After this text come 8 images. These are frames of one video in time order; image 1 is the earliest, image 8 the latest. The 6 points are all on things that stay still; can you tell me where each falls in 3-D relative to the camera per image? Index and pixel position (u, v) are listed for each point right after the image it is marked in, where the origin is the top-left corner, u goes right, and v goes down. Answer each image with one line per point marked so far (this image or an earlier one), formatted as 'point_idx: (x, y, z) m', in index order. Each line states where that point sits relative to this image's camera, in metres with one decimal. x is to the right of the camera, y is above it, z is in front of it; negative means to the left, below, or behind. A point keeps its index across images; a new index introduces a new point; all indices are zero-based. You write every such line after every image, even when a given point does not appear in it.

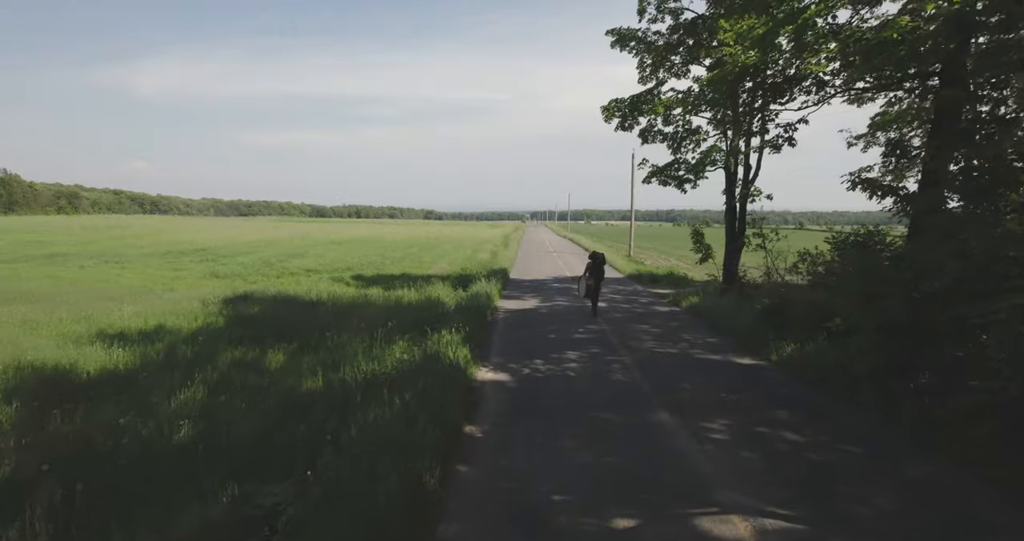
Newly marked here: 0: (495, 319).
0: (-0.4, -1.2, +12.6) m
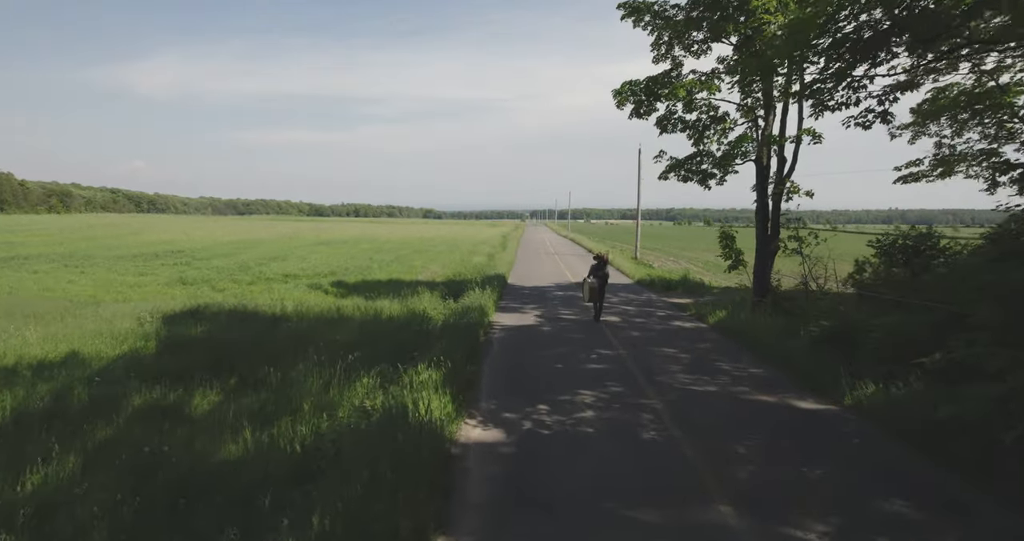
0: (-0.5, -1.4, +10.5) m
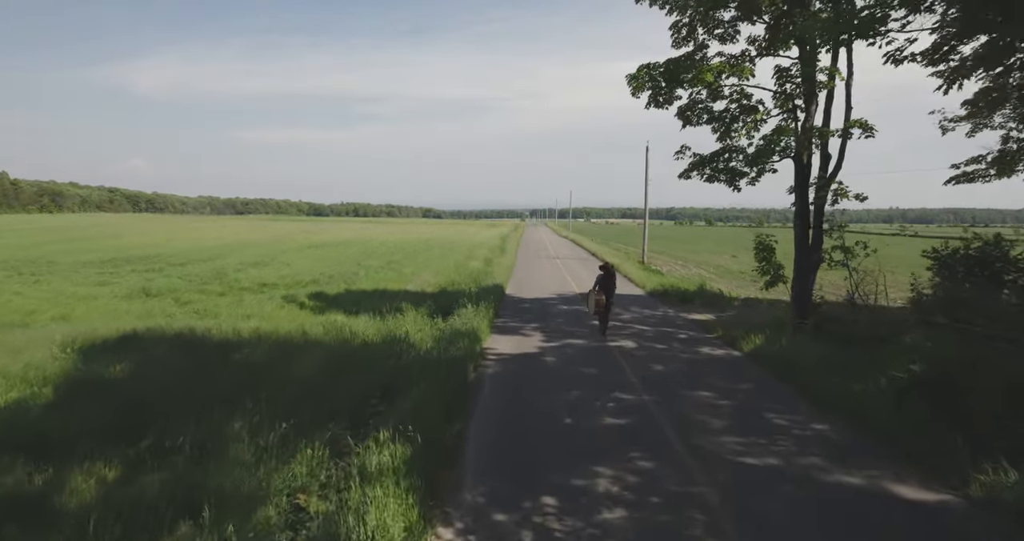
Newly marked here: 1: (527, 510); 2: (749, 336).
0: (-0.5, -1.8, +8.6) m
1: (+0.2, -2.1, +4.6) m
2: (+4.9, -1.4, +10.7) m
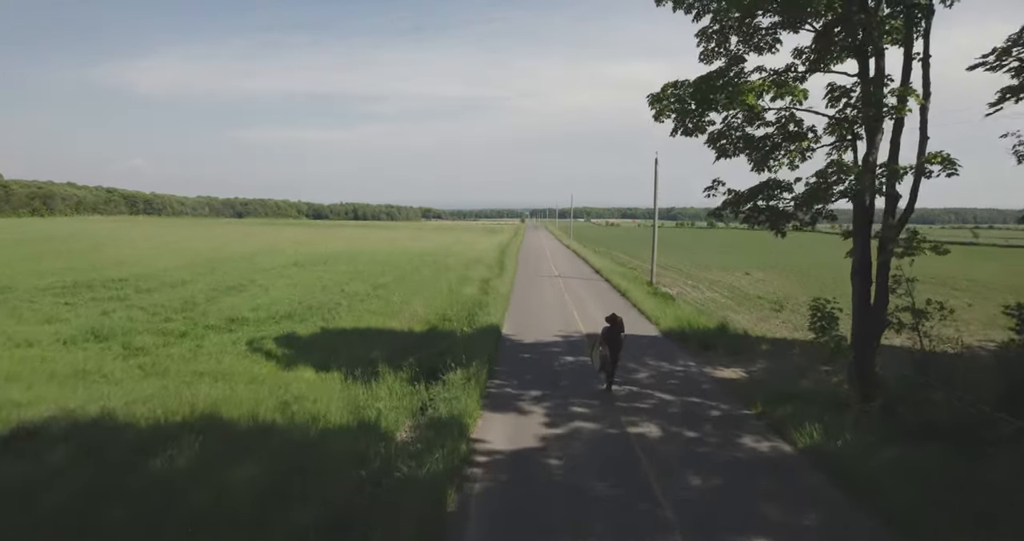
0: (-0.6, -3.0, +6.5) m
1: (+0.1, -3.3, +2.6) m
2: (+4.8, -2.5, +8.6) m
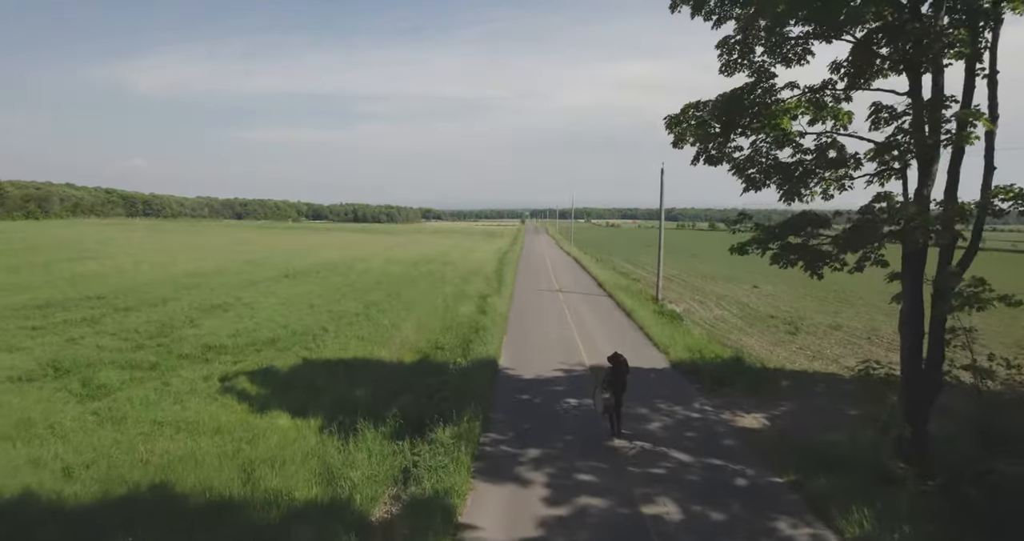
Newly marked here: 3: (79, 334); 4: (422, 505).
0: (-0.7, -3.7, +5.3) m
1: (0.0, -4.1, +1.3) m
2: (+4.8, -3.3, +7.4) m
3: (-14.5, -2.1, +17.4) m
4: (-1.3, -3.2, +7.4) m
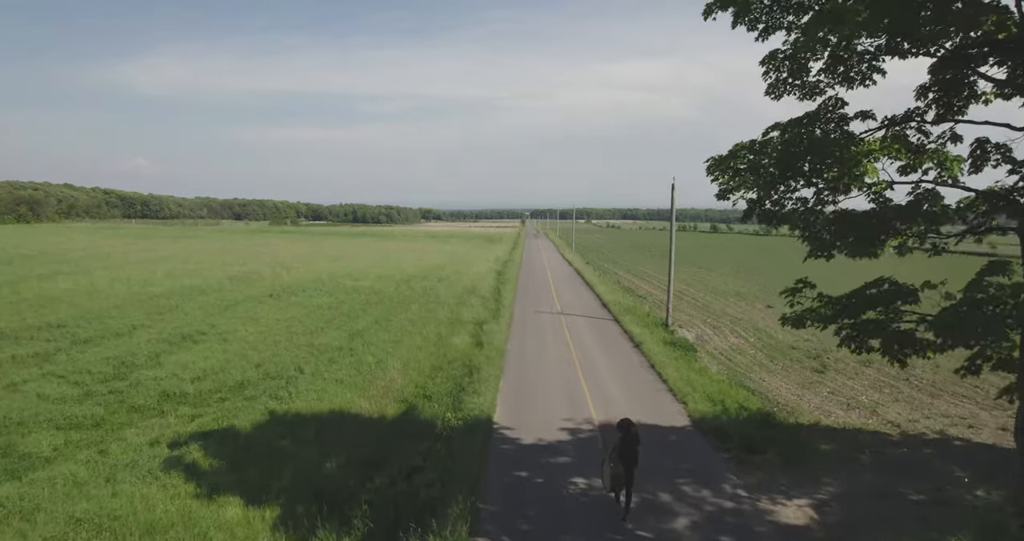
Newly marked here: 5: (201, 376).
0: (-0.8, -4.8, +3.4) m
1: (-0.1, -5.2, -0.6) m
2: (+4.7, -4.4, +5.4) m
3: (-14.6, -3.2, +15.5) m
4: (-1.3, -4.3, +5.5) m
5: (-9.6, -3.2, +16.0) m
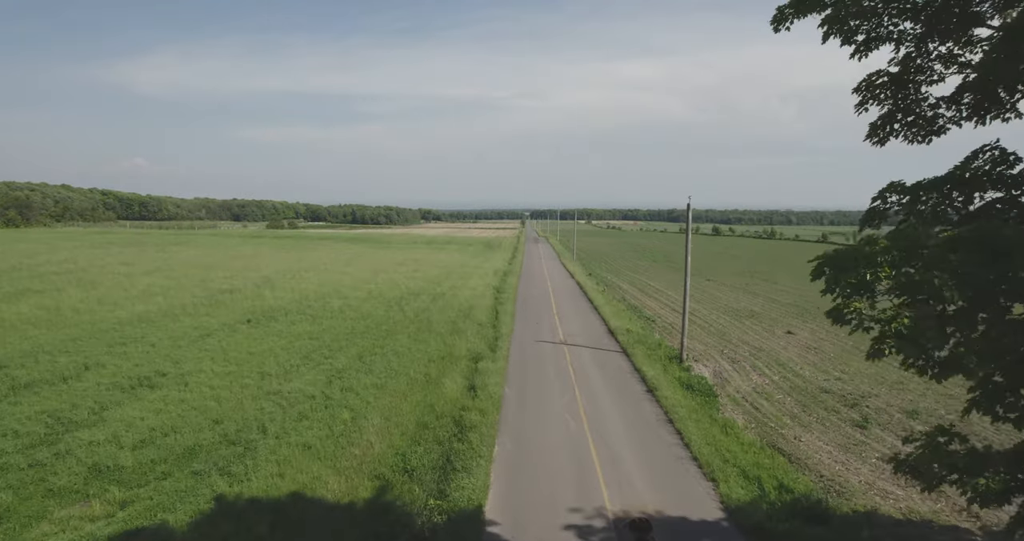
0: (-0.8, -6.0, +1.1) m
1: (-0.1, -6.4, -2.9) m
2: (+4.6, -5.6, +3.1) m
3: (-14.7, -4.4, +13.2) m
4: (-1.4, -5.5, +3.2) m
5: (-9.7, -4.5, +13.7) m
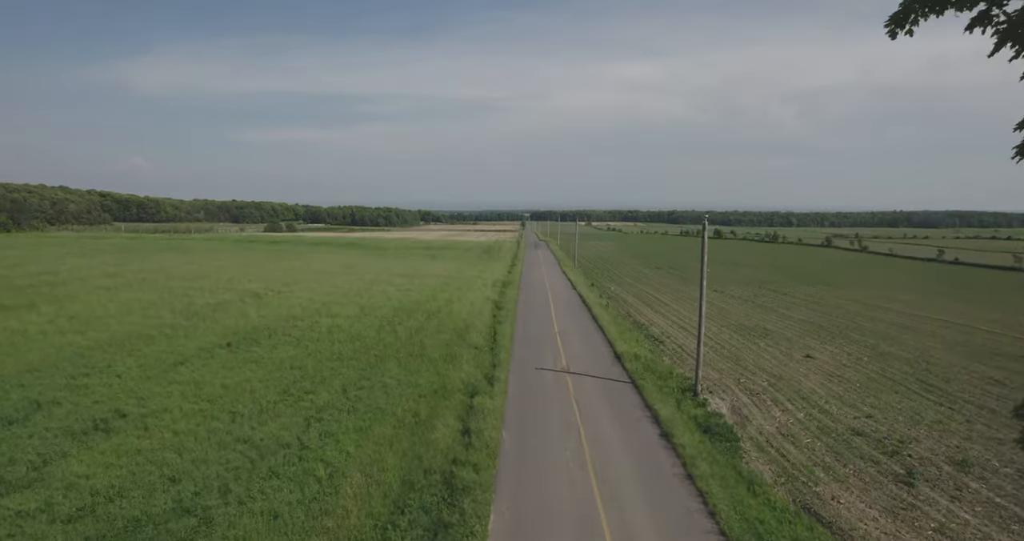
0: (-0.9, -6.9, -0.8) m
1: (-0.2, -7.3, -4.8) m
2: (+4.6, -6.5, +1.3) m
3: (-14.7, -5.3, +11.4) m
4: (-1.5, -6.4, +1.3) m
5: (-9.7, -5.4, +11.9) m
